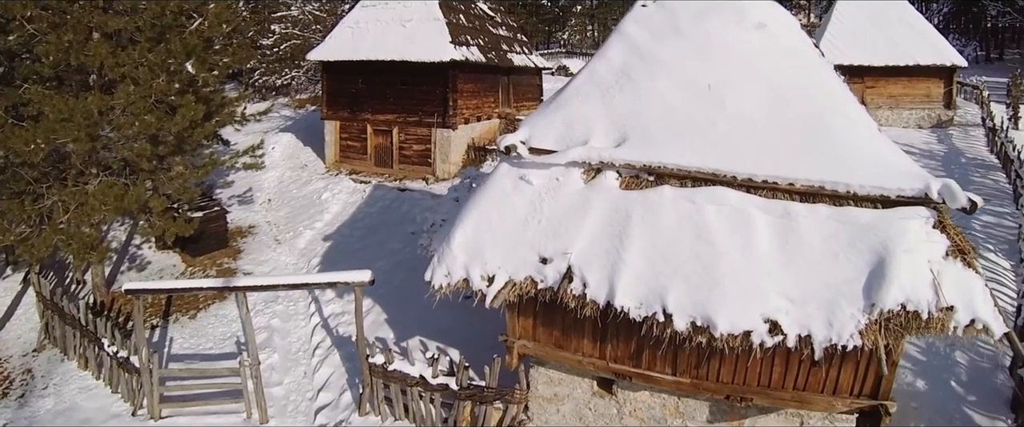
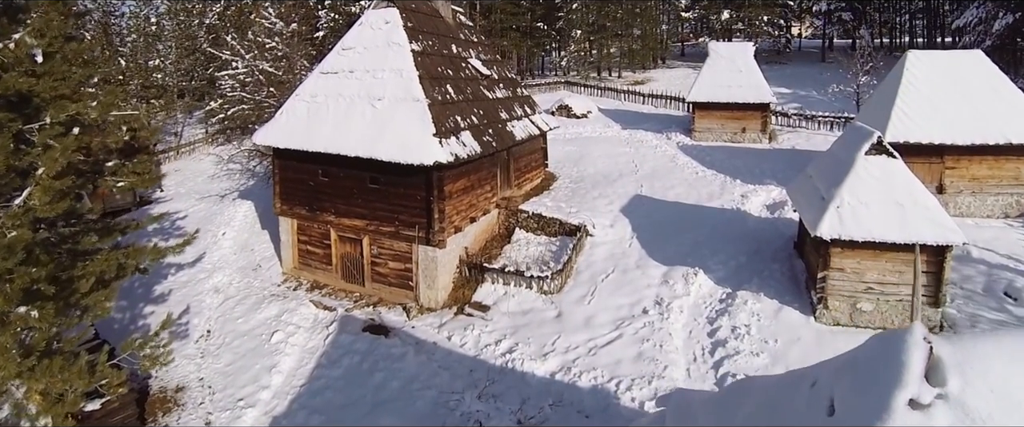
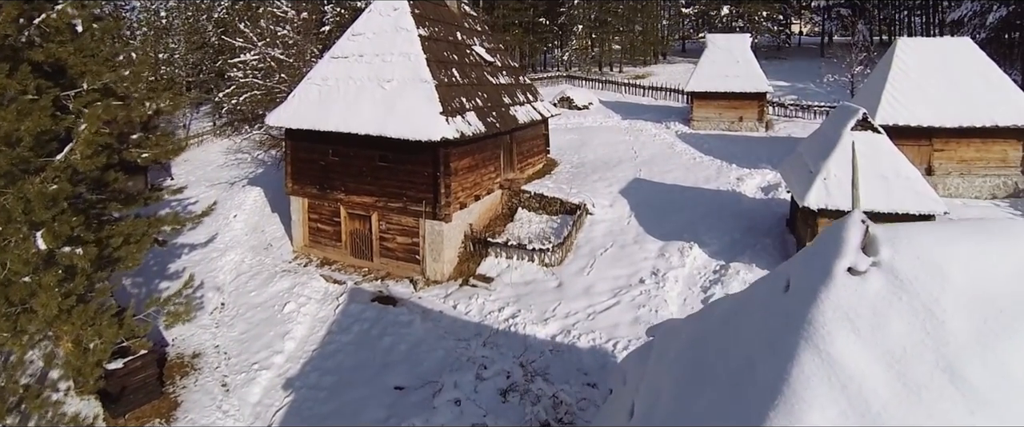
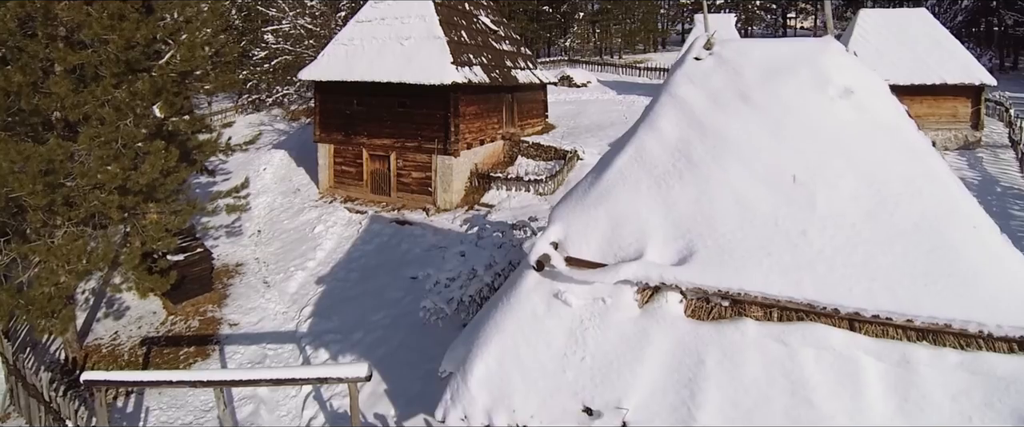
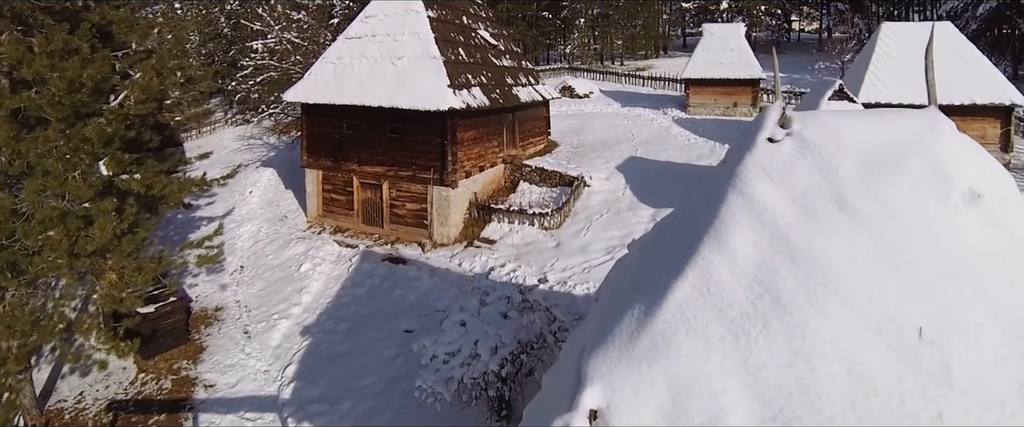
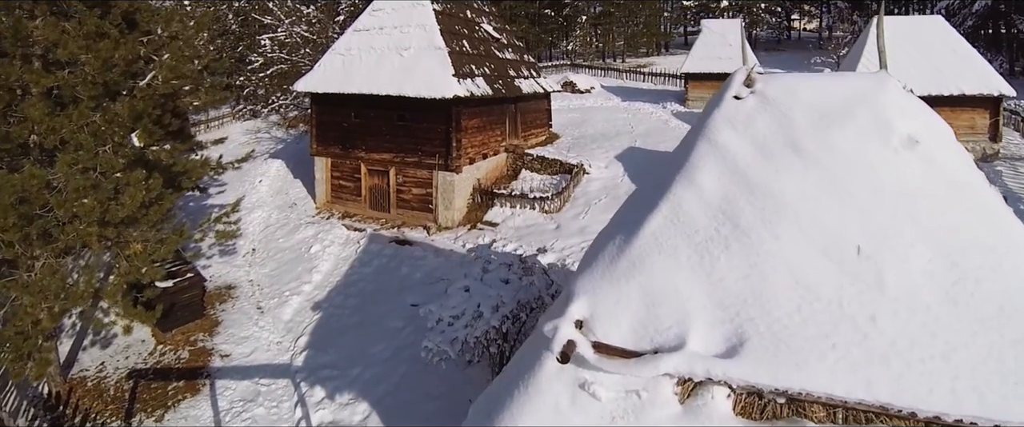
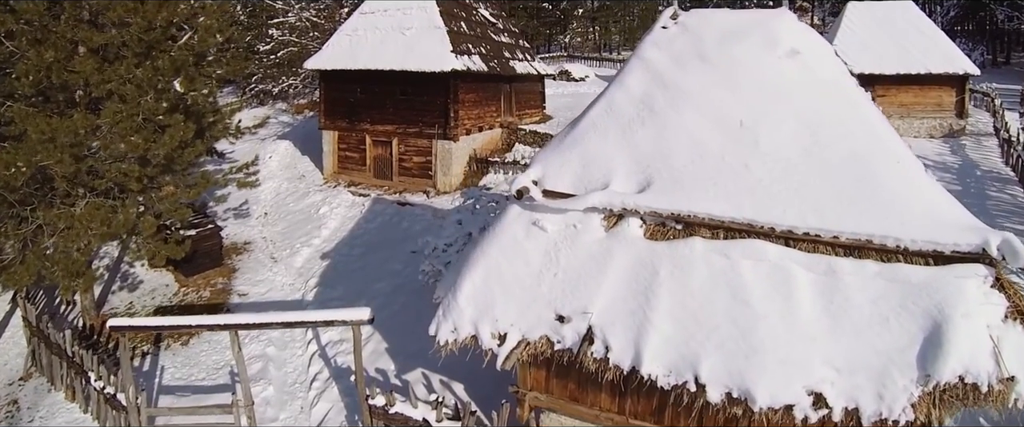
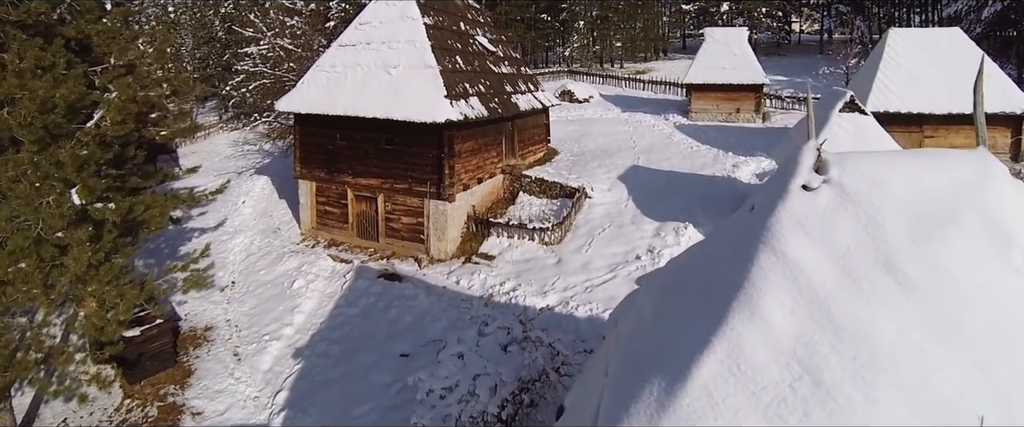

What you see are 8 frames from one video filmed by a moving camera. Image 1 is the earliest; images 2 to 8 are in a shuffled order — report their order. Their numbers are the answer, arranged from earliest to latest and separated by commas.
7, 4, 6, 5, 8, 3, 2
